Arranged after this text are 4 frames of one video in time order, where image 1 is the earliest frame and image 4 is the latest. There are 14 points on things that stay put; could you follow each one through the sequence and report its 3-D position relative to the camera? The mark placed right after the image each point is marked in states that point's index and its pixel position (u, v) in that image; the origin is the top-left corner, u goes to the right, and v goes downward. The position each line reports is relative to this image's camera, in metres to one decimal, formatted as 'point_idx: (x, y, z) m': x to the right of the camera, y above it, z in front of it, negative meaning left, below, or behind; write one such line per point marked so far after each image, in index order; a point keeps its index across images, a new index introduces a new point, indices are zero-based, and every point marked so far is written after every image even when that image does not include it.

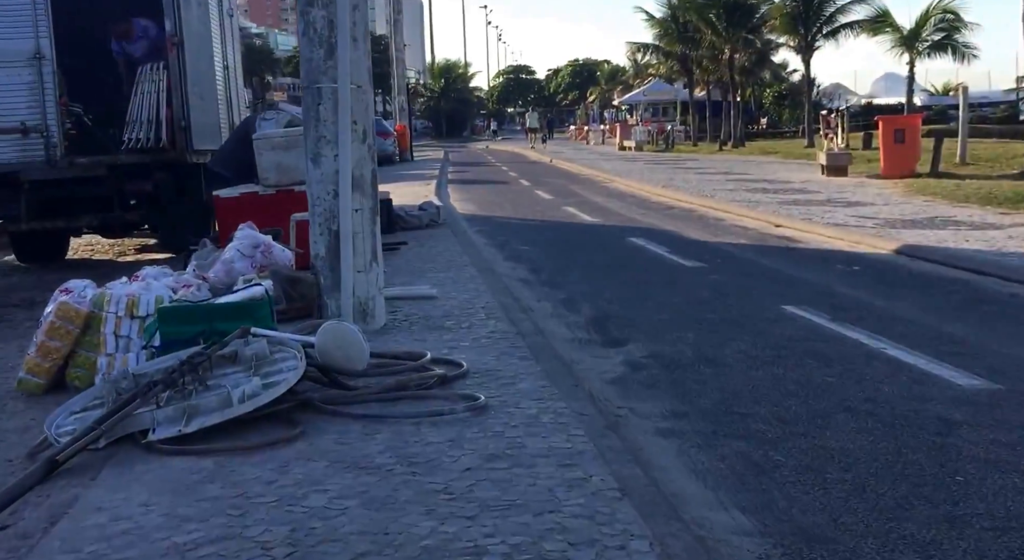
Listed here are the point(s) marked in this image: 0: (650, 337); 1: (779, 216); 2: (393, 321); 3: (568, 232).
0: (+1.0, -0.4, +7.6) m
1: (+4.2, +1.0, +16.8) m
2: (-0.9, -0.3, +7.5) m
3: (+0.8, +0.7, +16.0) m
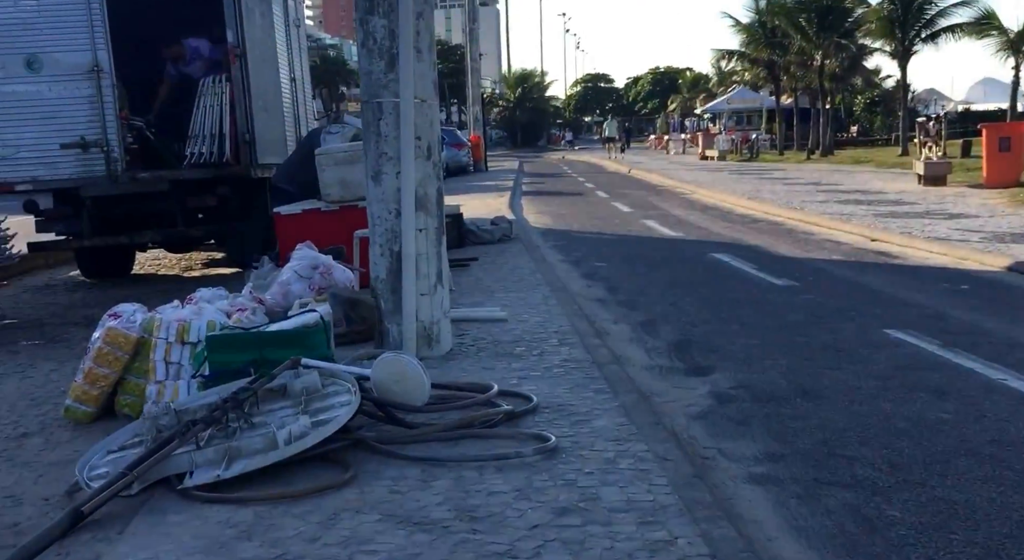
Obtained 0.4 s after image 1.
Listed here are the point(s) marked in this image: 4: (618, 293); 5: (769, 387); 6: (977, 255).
0: (+1.5, -0.6, +7.0) m
1: (+5.4, +0.8, +15.9) m
2: (-0.4, -0.5, +7.0) m
3: (+2.0, +0.5, +15.4) m
4: (+1.1, -0.2, +10.4) m
5: (+1.6, -0.6, +6.3) m
6: (+5.3, +0.3, +12.4) m
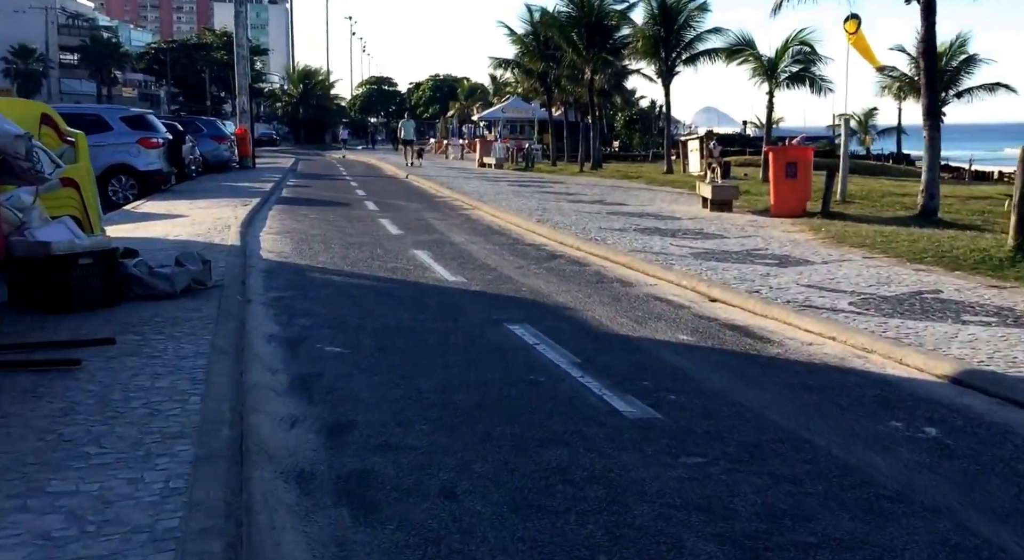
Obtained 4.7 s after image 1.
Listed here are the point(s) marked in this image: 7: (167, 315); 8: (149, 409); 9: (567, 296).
0: (+0.3, -1.3, +1.9) m
1: (+2.3, 0.0, +11.4) m
2: (-1.5, -1.2, +1.6) m
3: (-1.0, -0.2, +10.2) m
4: (-0.9, -0.9, +5.1) m
5: (+0.5, -1.4, +1.2) m
6: (+2.9, -0.5, +8.0) m
7: (-3.0, -0.3, +9.1) m
8: (-2.1, -0.7, +6.0) m
9: (+0.6, -0.2, +10.8) m
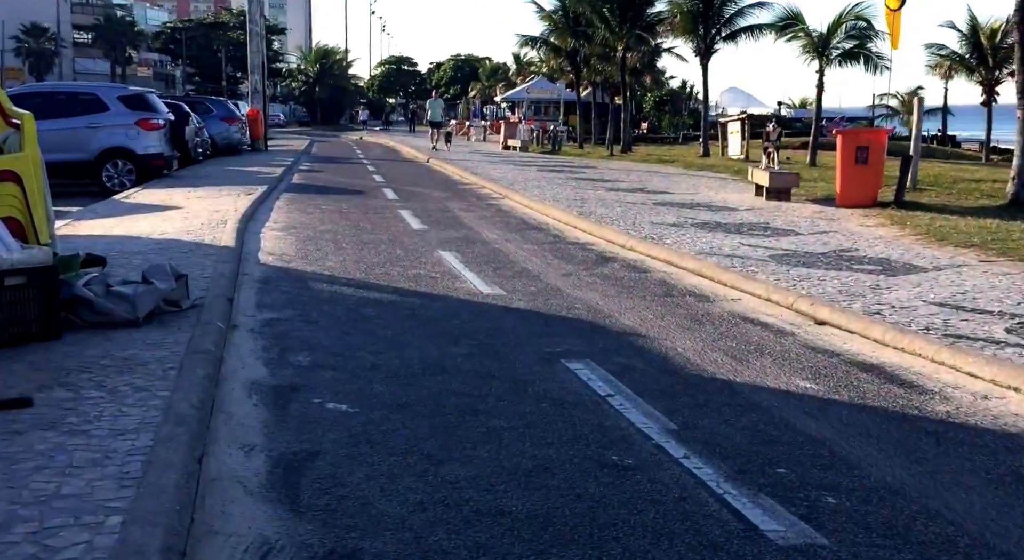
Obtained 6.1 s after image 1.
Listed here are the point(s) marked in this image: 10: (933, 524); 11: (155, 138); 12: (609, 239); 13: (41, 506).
0: (+0.6, -1.6, -0.4) m
1: (+2.7, -0.2, +9.1) m
2: (-1.3, -1.5, -0.6) m
3: (-0.6, -0.4, +8.0) m
4: (-0.5, -1.2, +2.9) m
5: (+0.7, -1.7, -1.0) m
6: (+3.3, -0.7, +5.7) m
7: (-2.6, -0.5, +6.9) m
8: (-1.7, -0.9, +3.8) m
9: (+1.0, -0.3, +8.6) m
10: (+1.8, -1.0, +4.5) m
11: (-6.8, +2.7, +19.8) m
12: (+1.4, +0.5, +13.3) m
13: (-1.8, -0.9, +4.2) m
